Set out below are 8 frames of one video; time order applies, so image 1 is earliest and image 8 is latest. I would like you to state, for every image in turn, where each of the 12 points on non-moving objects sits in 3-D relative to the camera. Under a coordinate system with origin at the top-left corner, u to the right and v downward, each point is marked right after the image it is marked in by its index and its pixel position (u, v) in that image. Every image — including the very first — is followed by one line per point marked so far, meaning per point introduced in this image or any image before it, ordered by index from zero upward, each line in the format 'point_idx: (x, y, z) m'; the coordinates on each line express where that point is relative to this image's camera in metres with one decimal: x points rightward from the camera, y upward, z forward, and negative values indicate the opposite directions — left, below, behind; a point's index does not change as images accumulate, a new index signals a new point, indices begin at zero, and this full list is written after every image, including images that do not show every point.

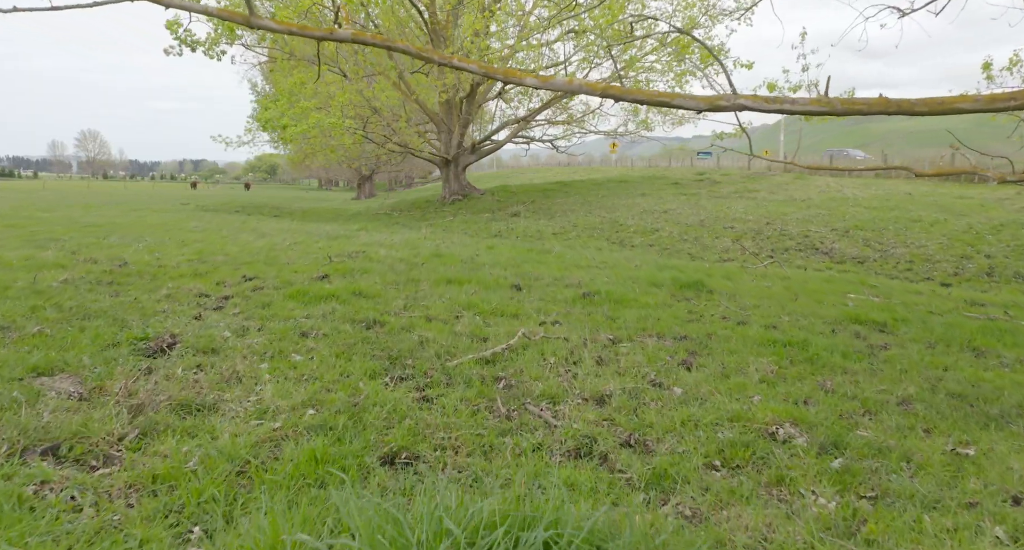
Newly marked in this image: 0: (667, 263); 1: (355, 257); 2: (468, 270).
0: (+4.1, +0.3, +19.2) m
1: (-3.2, +0.4, +14.6) m
2: (-0.8, +0.1, +12.9) m
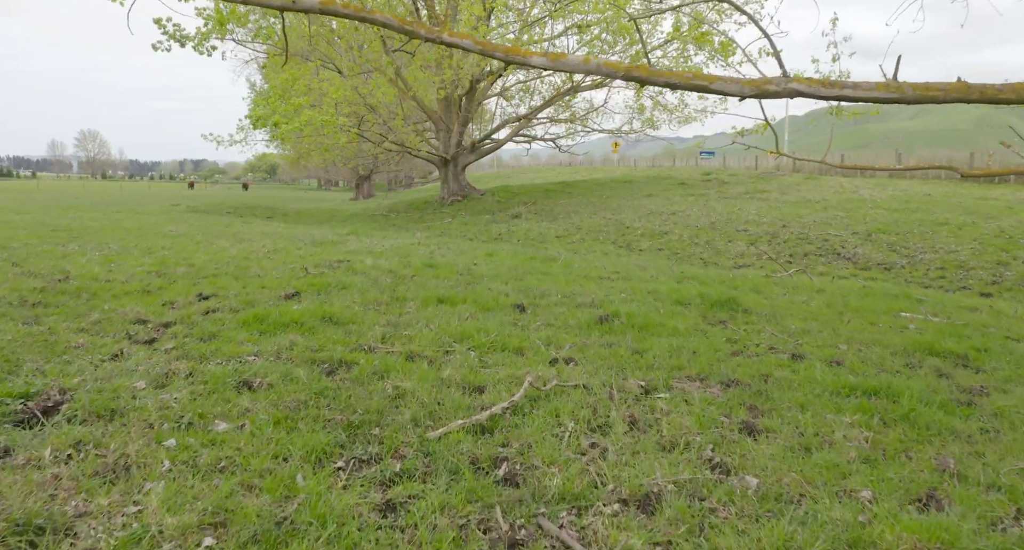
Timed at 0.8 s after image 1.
0: (+4.1, +0.1, +17.5) m
1: (-3.2, +0.1, +12.9) m
2: (-0.8, -0.2, +11.2) m
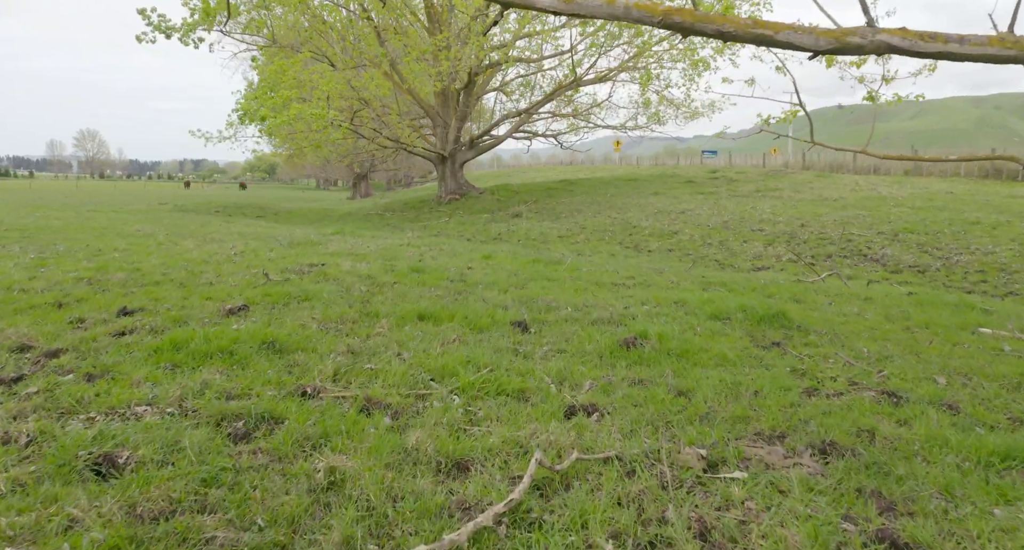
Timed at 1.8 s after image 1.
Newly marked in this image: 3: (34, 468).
0: (+4.1, 0.0, +15.6) m
1: (-3.2, 0.0, +11.0) m
2: (-0.8, -0.3, +9.3) m
3: (-2.5, -1.0, +3.9) m
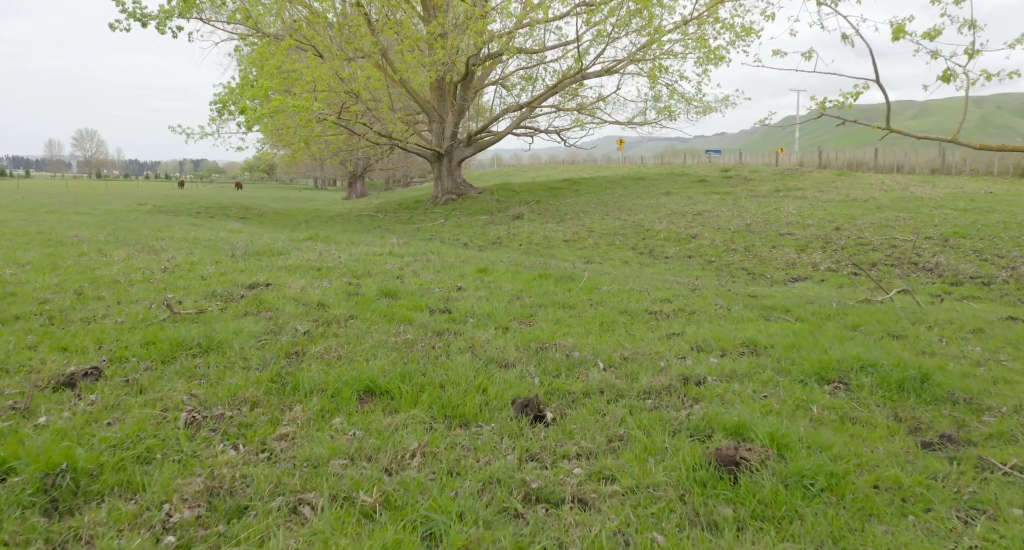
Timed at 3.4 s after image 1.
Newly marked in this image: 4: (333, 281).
0: (+4.2, -0.3, +12.7) m
1: (-3.1, -0.3, +8.1) m
2: (-0.7, -0.6, +6.4) m
3: (-2.5, -1.3, +1.0) m
4: (-2.5, -0.1, +10.2) m
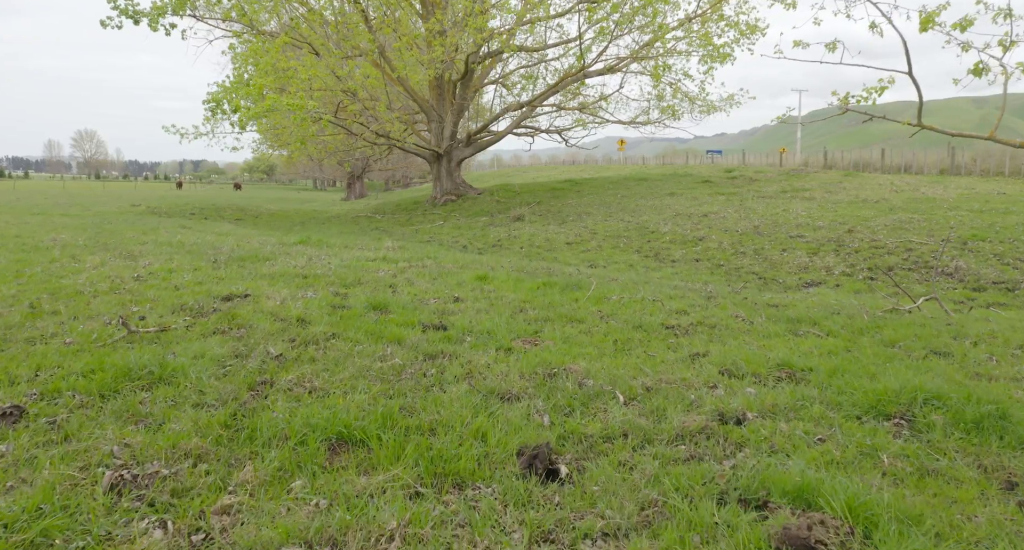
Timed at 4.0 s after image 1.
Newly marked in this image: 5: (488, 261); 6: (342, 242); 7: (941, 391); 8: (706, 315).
0: (+4.2, -0.5, +11.8) m
1: (-3.1, -0.4, +7.3) m
2: (-0.7, -0.7, +5.6) m
3: (-2.5, -1.5, +0.1) m
4: (-2.5, -0.2, +9.3) m
5: (-0.6, +0.3, +16.1) m
6: (-4.6, +0.9, +19.3) m
7: (+3.0, -0.8, +5.0) m
8: (+2.5, -0.5, +9.1) m
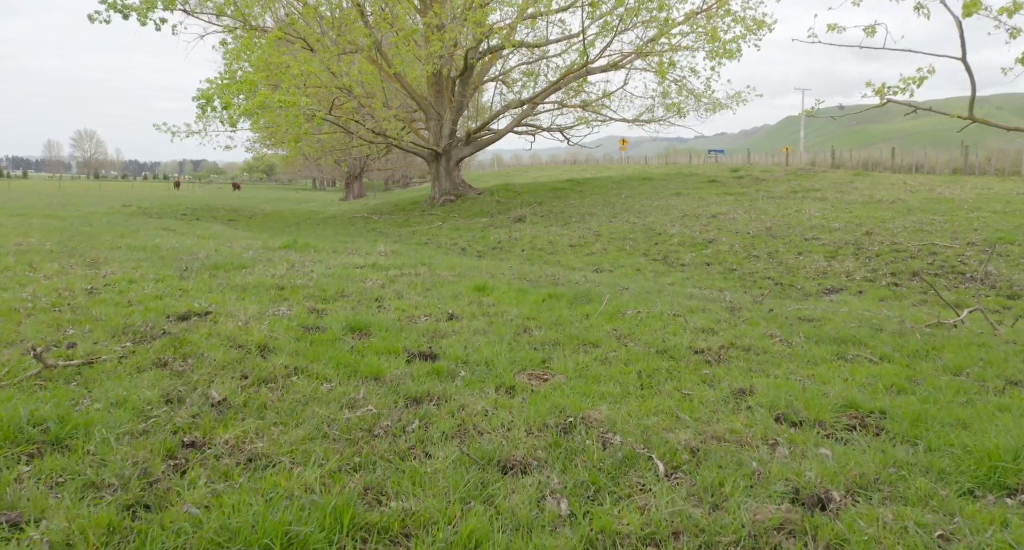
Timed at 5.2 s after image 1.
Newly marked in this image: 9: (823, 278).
0: (+4.2, -0.6, +10.6) m
1: (-3.1, -0.6, +6.1) m
2: (-0.7, -0.9, +4.4) m
3: (-2.5, -1.6, -1.1) m
4: (-2.5, -0.4, +8.1) m
5: (-0.5, +0.2, +14.9) m
6: (-4.6, +0.7, +18.1) m
7: (+3.0, -1.0, +3.9) m
8: (+2.5, -0.7, +8.0) m
9: (+8.2, -0.1, +18.9) m
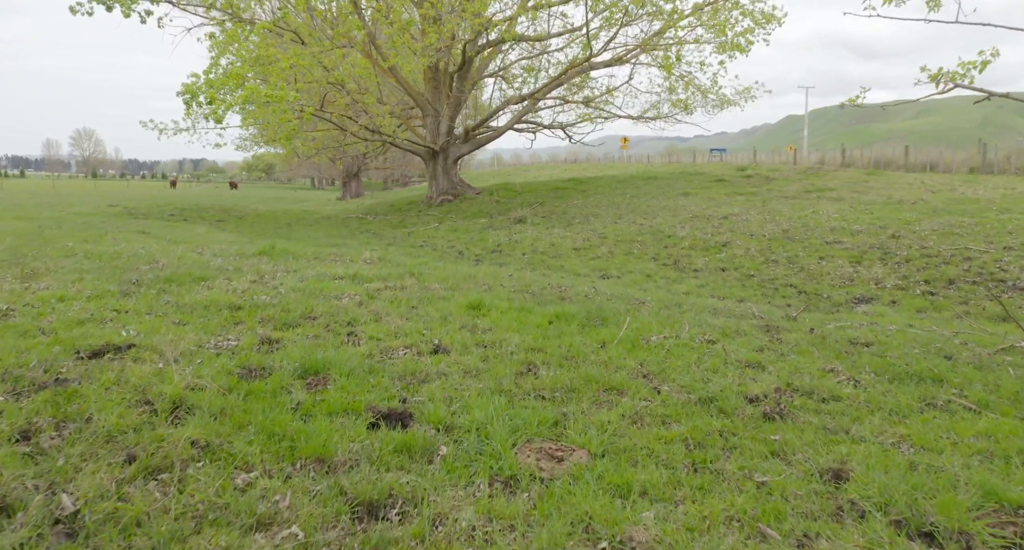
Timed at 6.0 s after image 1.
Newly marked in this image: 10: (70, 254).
0: (+4.2, -0.8, +9.1) m
1: (-3.1, -0.8, +4.5) m
2: (-0.7, -1.1, +2.9) m
3: (-2.5, -1.8, -2.6) m
4: (-2.5, -0.6, +6.6) m
5: (-0.5, 0.0, +13.3) m
6: (-4.6, +0.5, +16.6) m
7: (+3.1, -1.2, +2.3) m
8: (+2.5, -0.9, +6.4) m
9: (+8.2, -0.3, +17.4) m
10: (-8.2, +0.4, +13.4) m
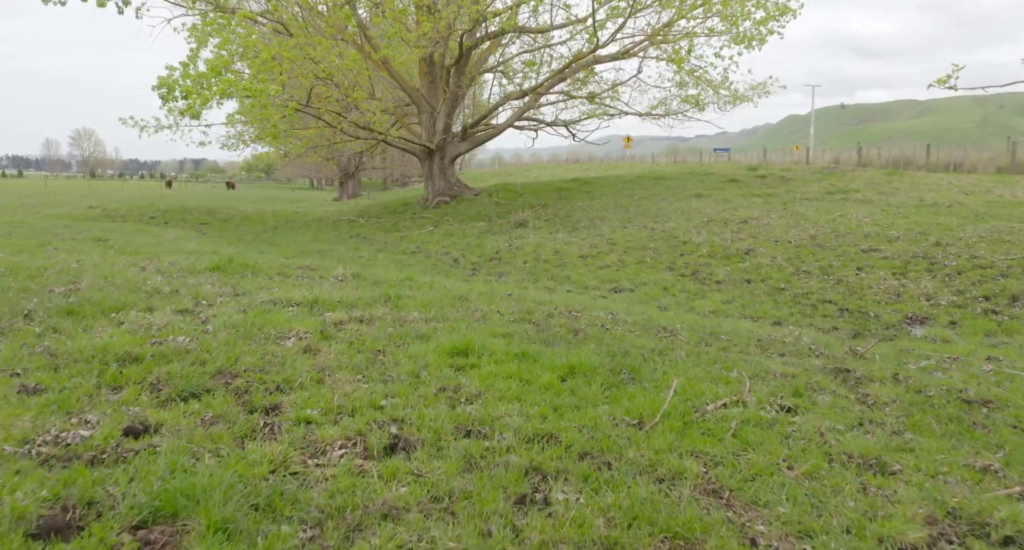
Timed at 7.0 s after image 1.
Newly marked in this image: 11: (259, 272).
0: (+4.2, -1.1, +6.9) m
1: (-3.1, -1.1, +2.4) m
2: (-0.7, -1.4, +0.7) m
3: (-2.5, -2.1, -4.8) m
4: (-2.5, -0.9, +4.4) m
5: (-0.5, -0.3, +11.1) m
6: (-4.6, +0.2, +14.4) m
7: (+3.0, -1.5, +0.1) m
8: (+2.5, -1.2, +4.2) m
9: (+8.2, -0.6, +15.1) m
10: (-8.2, +0.1, +11.2) m
11: (-4.3, +0.1, +12.4) m
